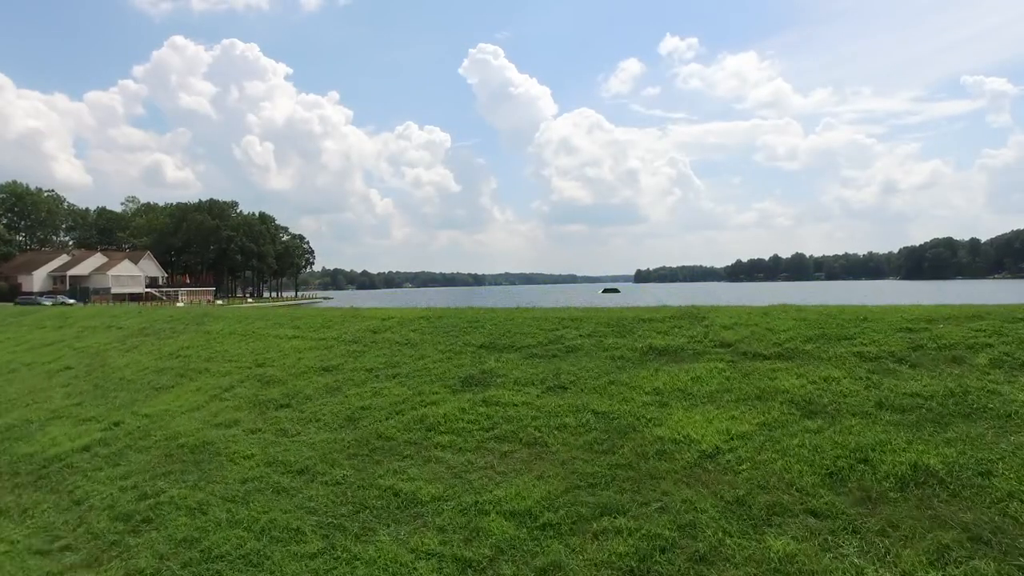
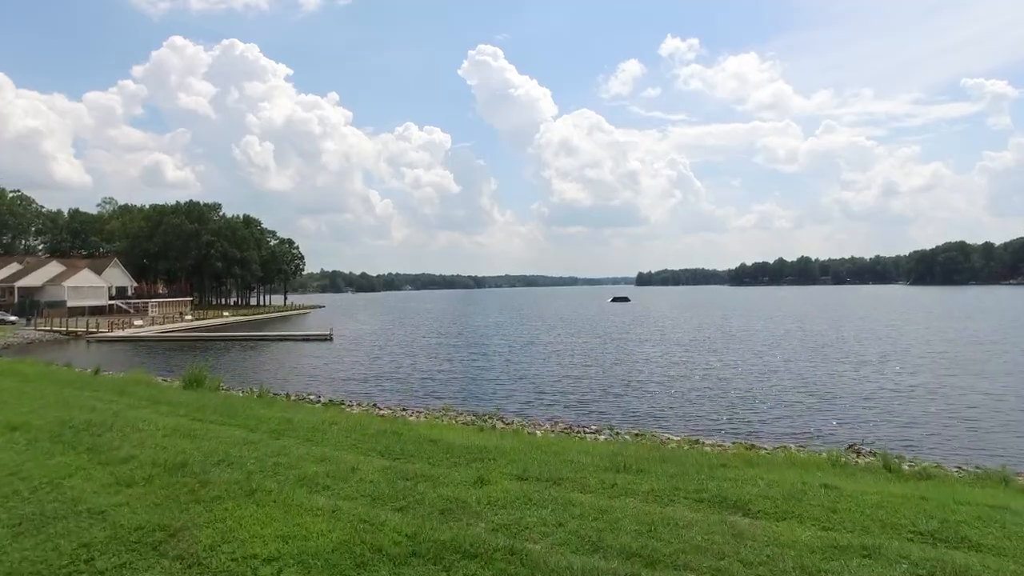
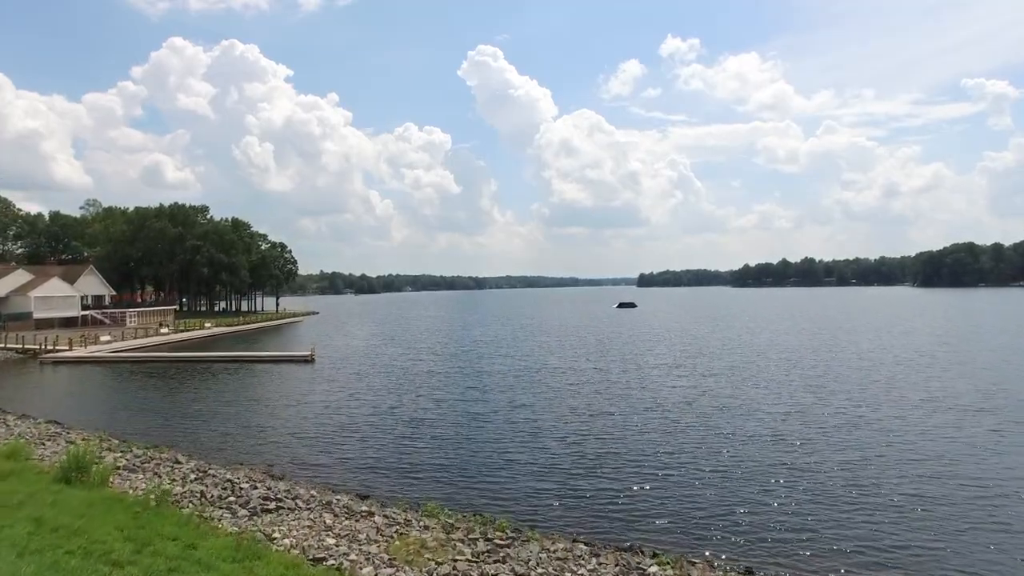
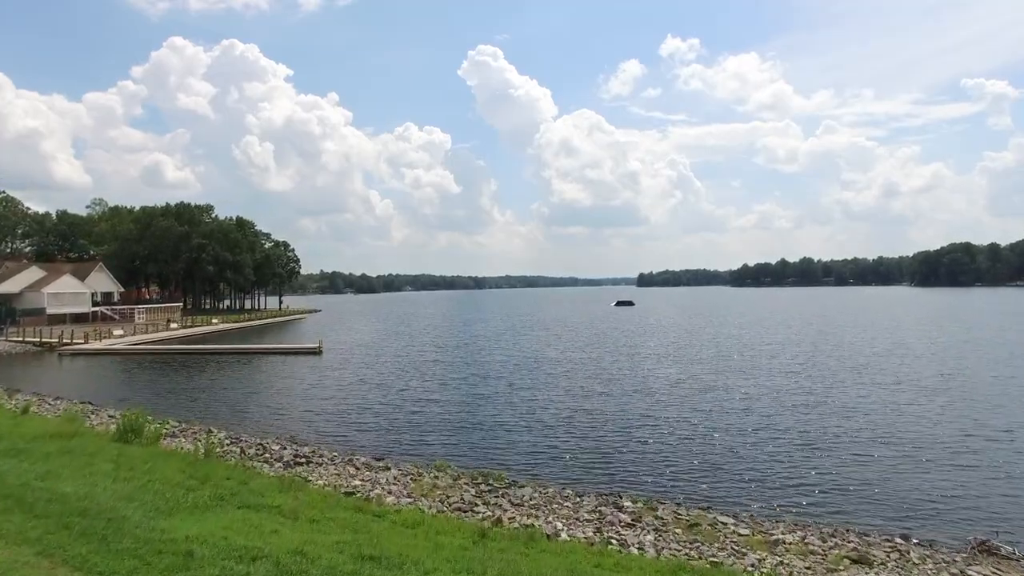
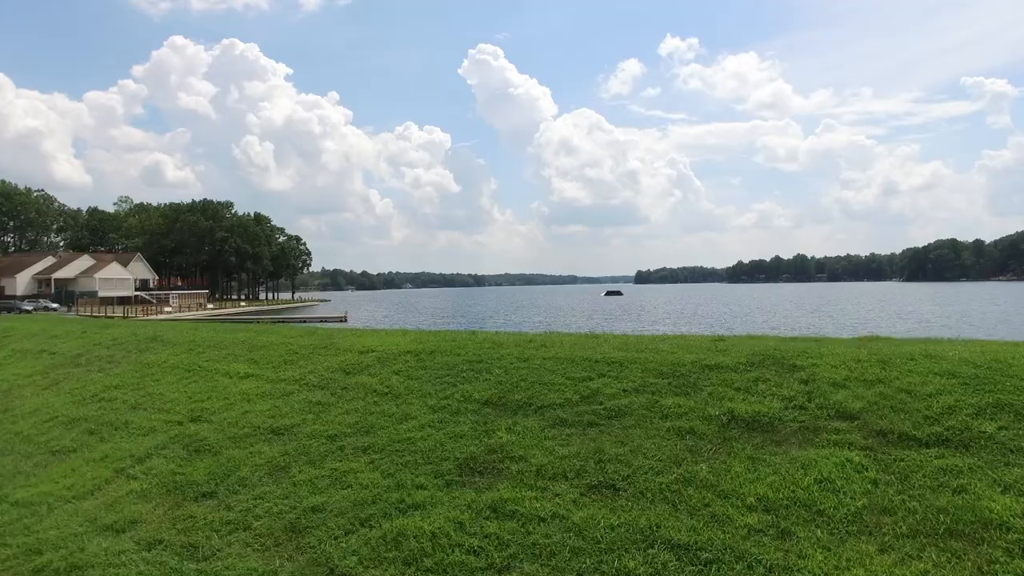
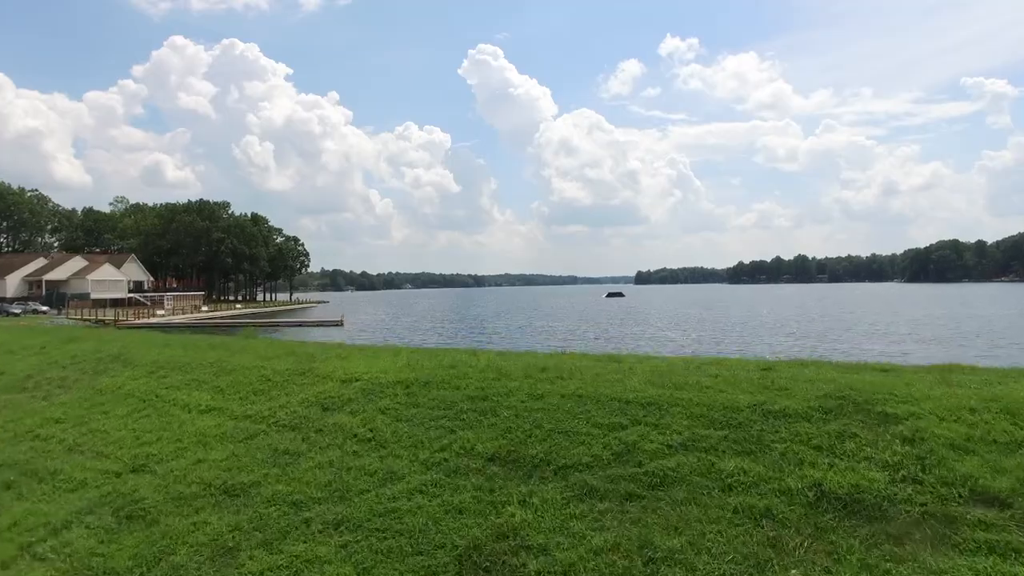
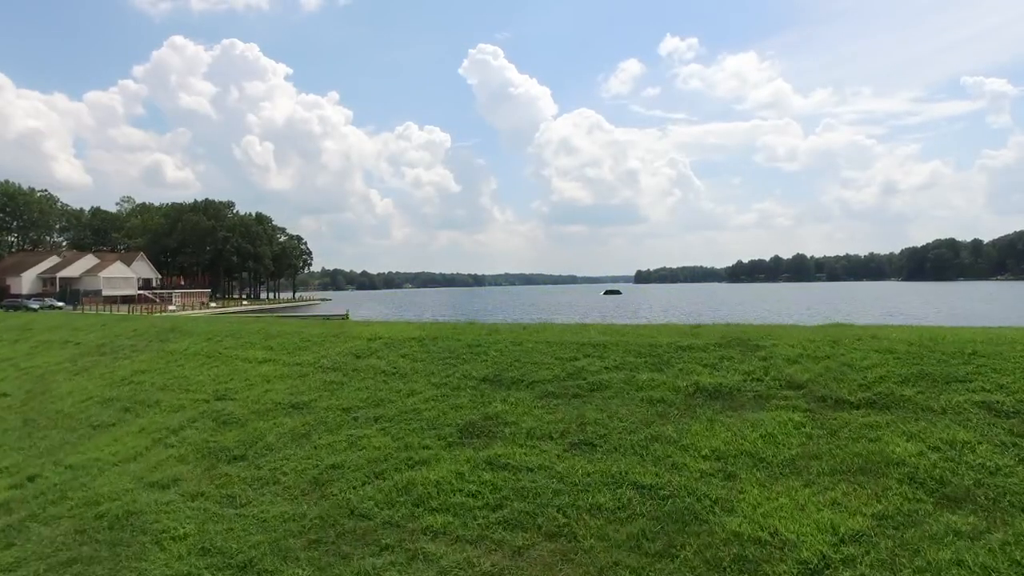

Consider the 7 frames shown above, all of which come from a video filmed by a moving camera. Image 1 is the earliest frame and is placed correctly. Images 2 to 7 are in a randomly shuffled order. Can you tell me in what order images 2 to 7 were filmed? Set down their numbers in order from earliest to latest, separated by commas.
7, 5, 6, 2, 4, 3
